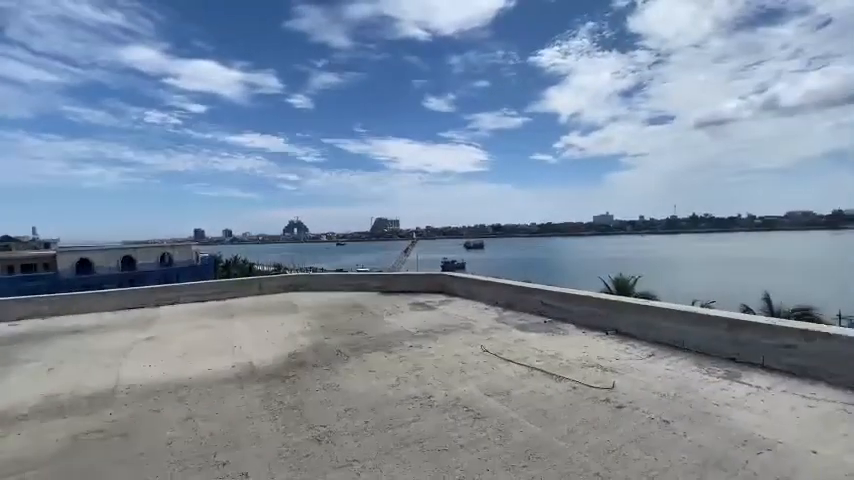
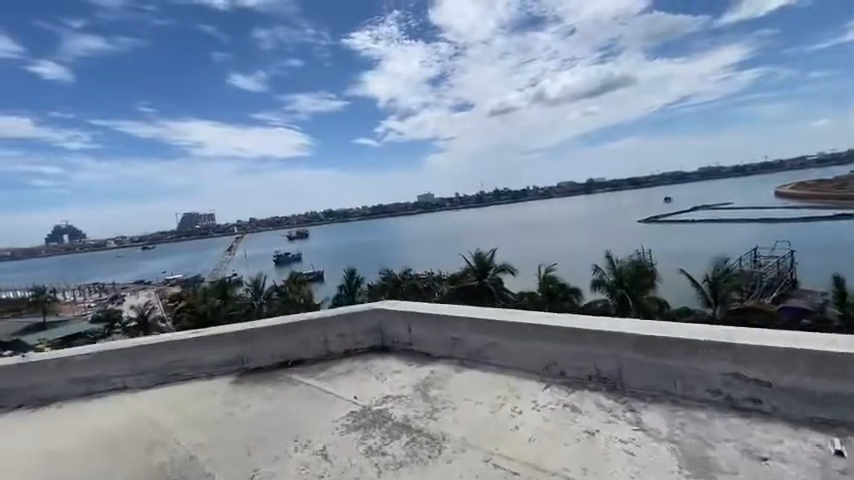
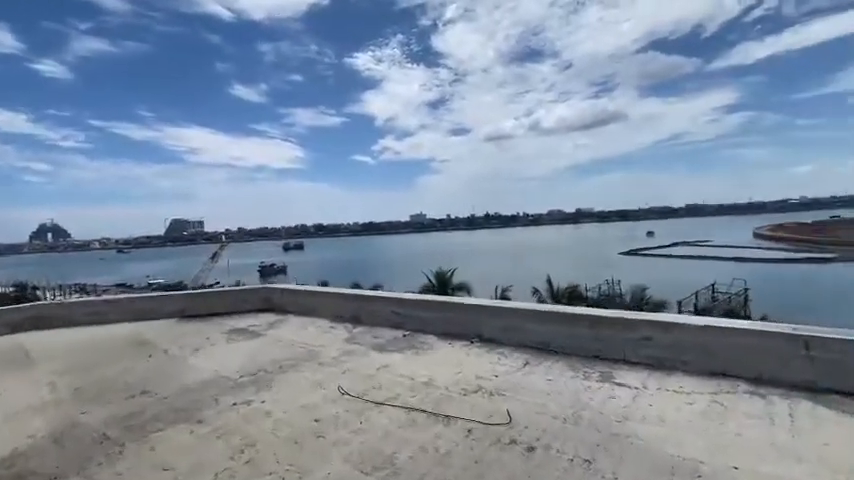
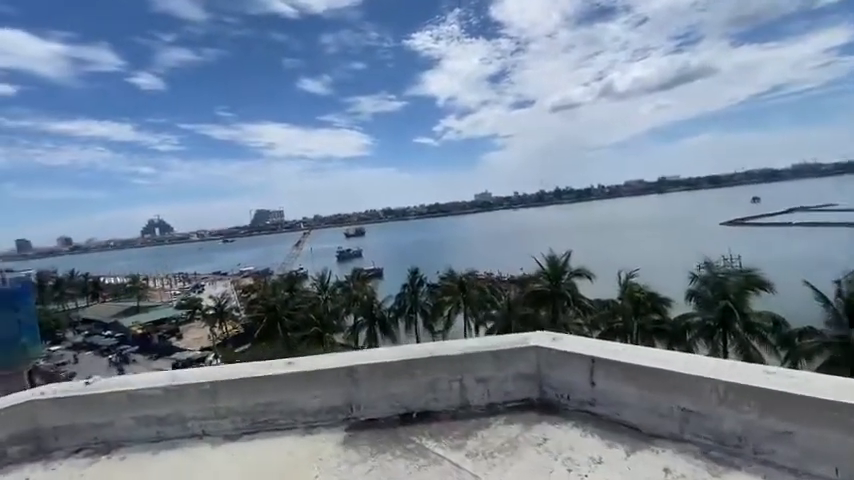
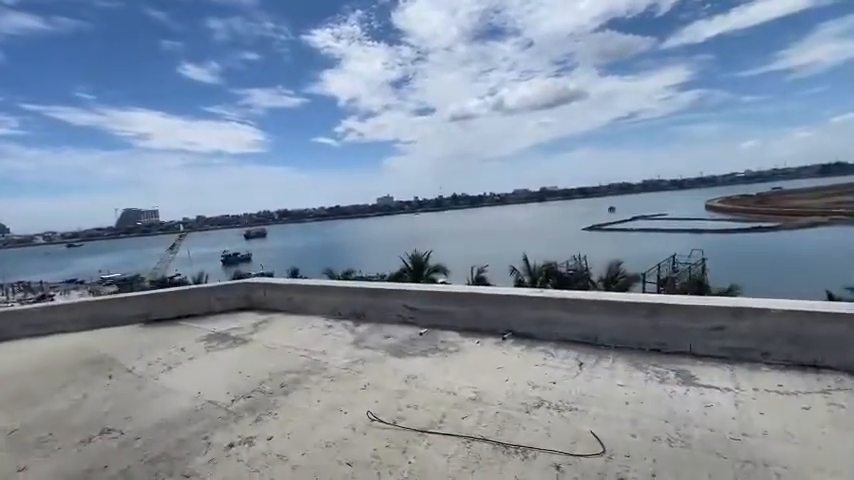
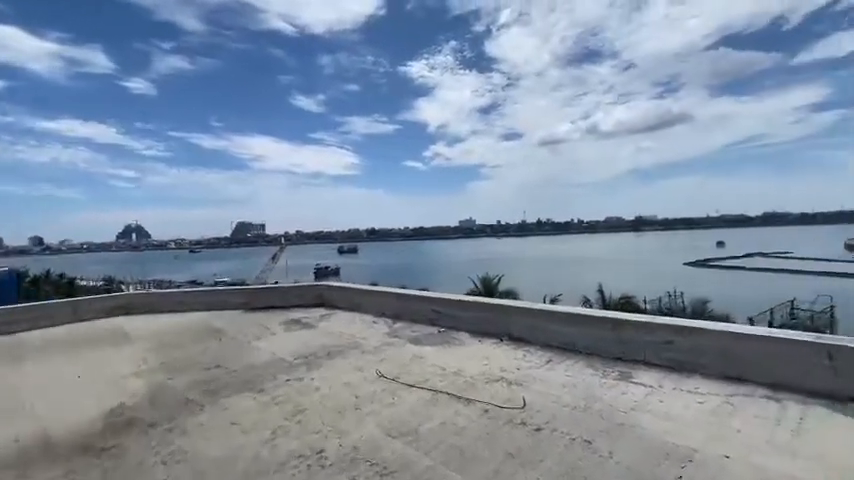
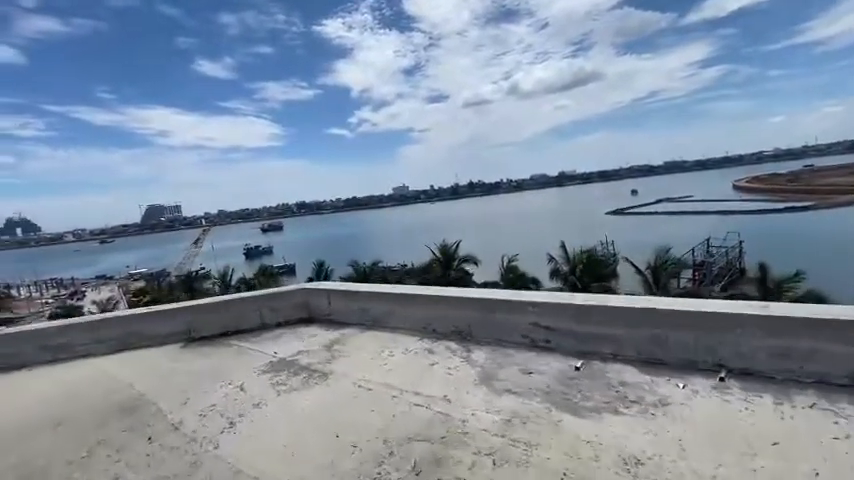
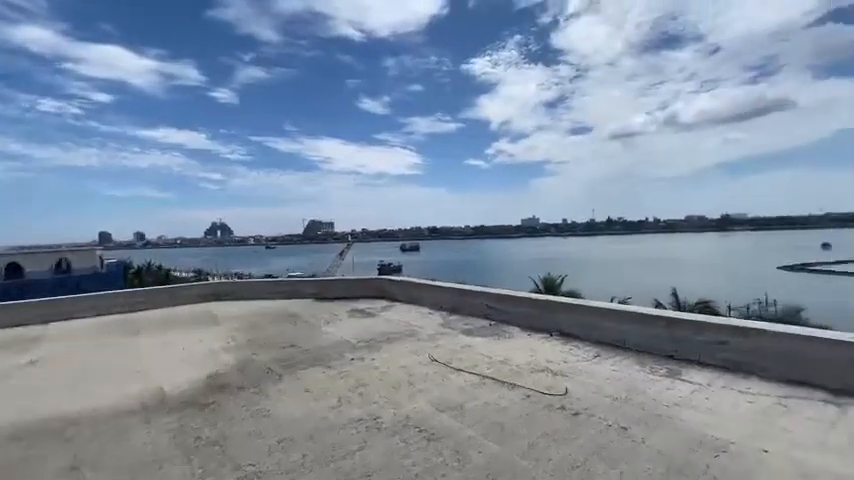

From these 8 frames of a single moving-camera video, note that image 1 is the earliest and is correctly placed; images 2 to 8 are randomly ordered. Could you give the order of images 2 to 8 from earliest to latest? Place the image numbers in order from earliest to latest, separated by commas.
8, 6, 3, 5, 7, 2, 4
